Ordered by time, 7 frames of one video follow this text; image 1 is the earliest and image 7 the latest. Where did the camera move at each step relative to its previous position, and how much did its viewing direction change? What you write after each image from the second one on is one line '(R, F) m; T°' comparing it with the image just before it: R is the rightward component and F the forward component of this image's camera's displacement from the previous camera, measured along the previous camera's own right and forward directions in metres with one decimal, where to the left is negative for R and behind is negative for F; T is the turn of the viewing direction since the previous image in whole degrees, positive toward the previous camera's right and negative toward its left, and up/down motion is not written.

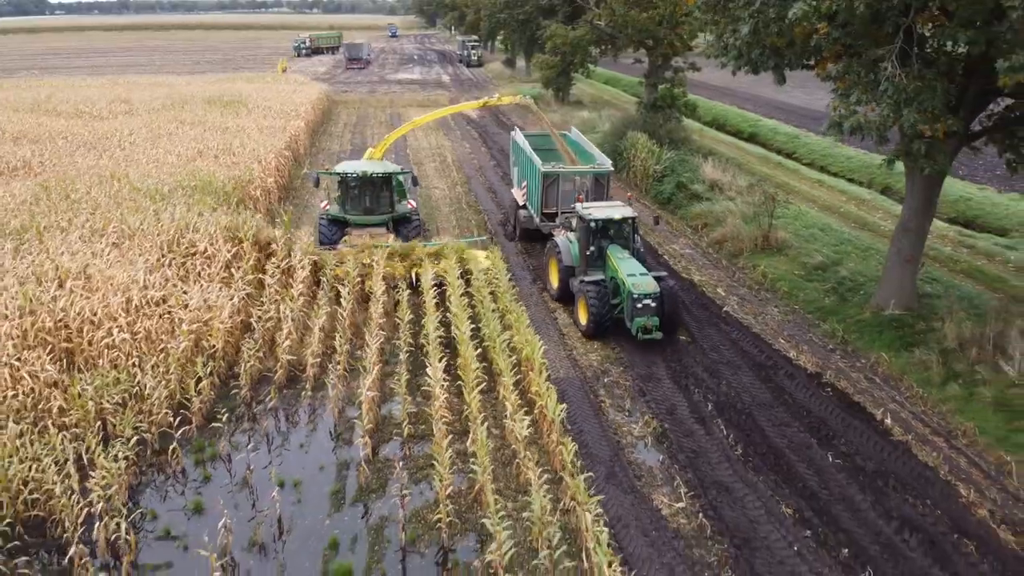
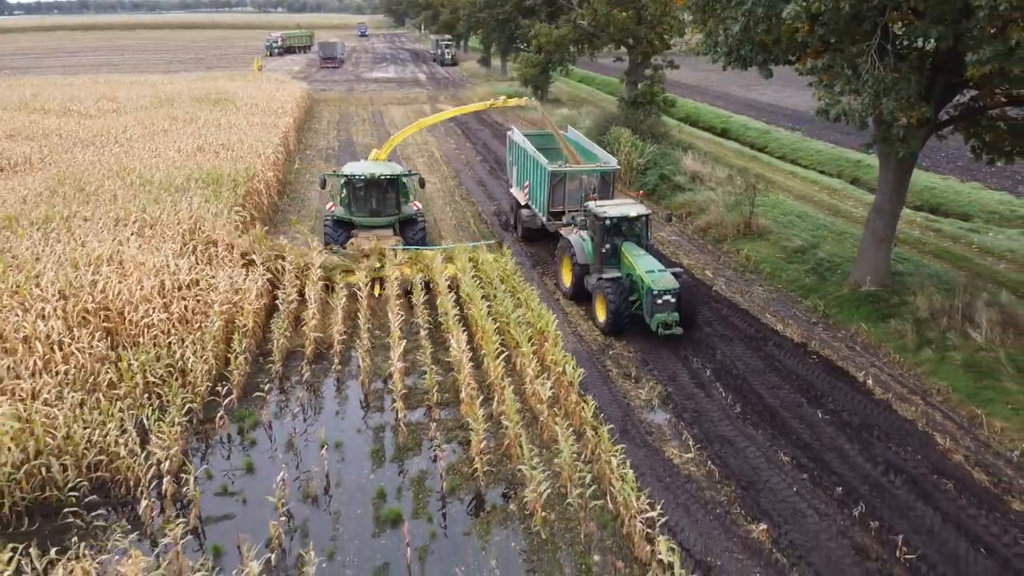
(-0.5, -0.7) m; +2°
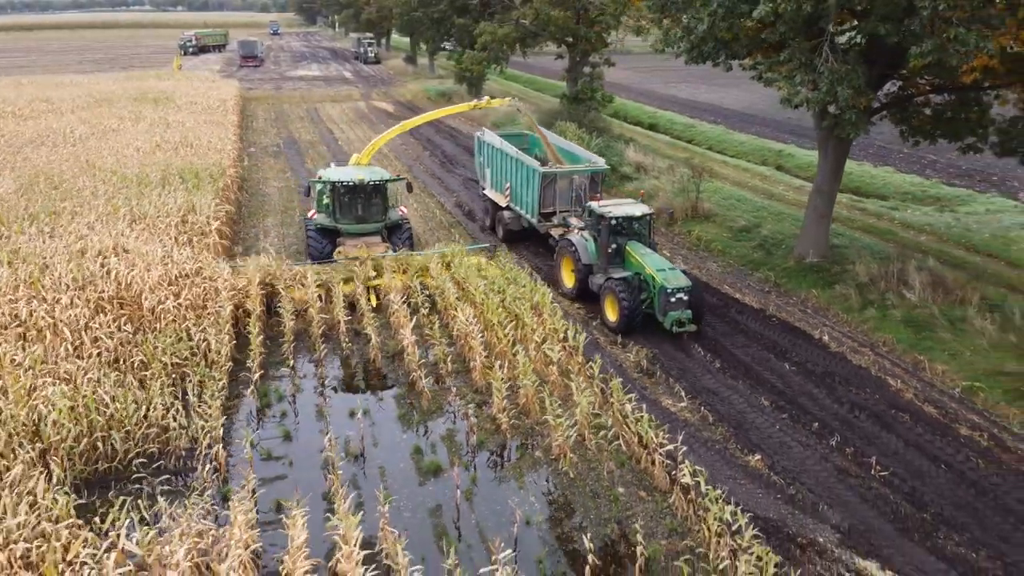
(-1.0, -0.8) m; +6°
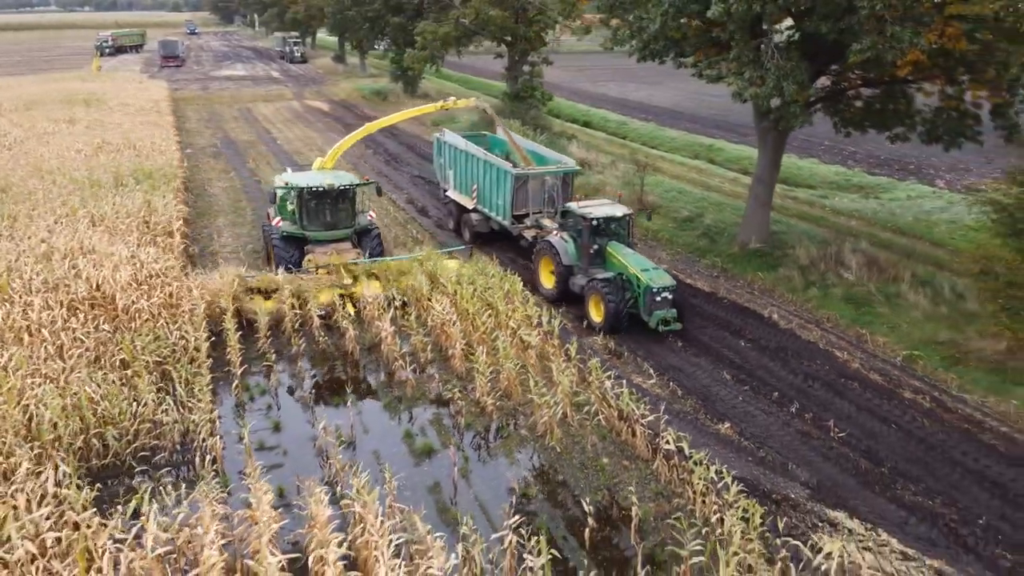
(-0.6, -0.4) m; +5°
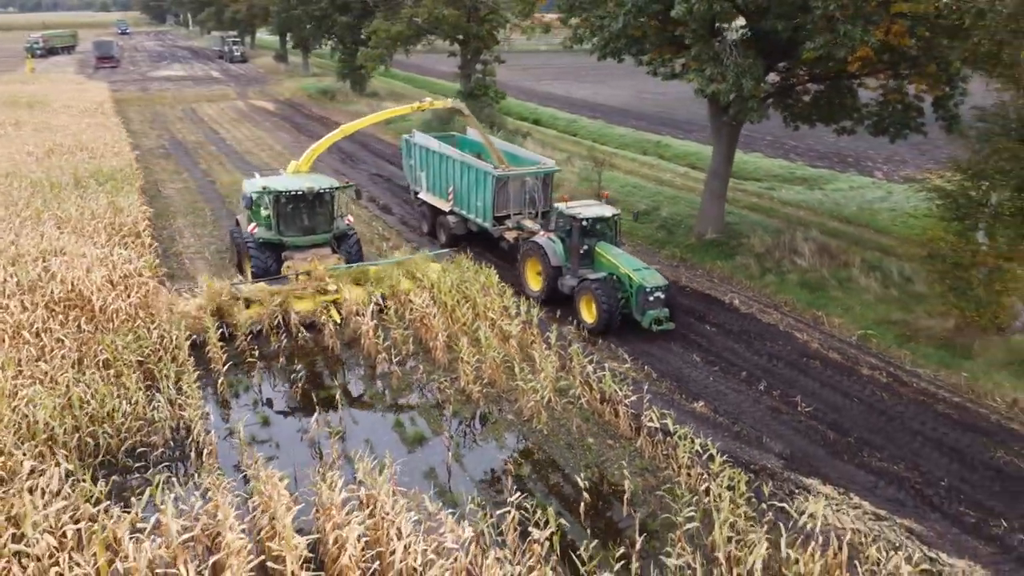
(-0.5, -0.3) m; +4°
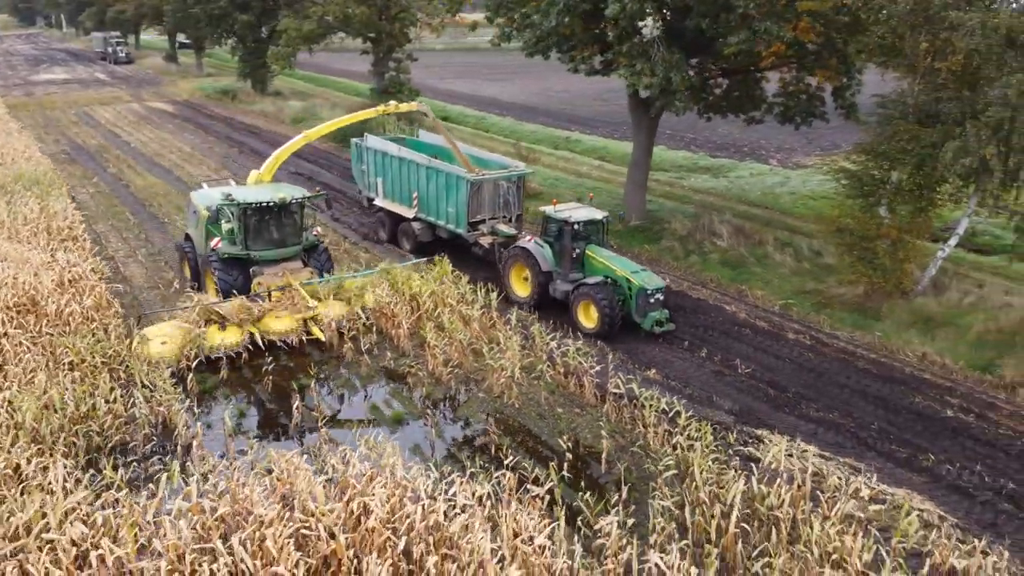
(-0.8, -0.5) m; +7°
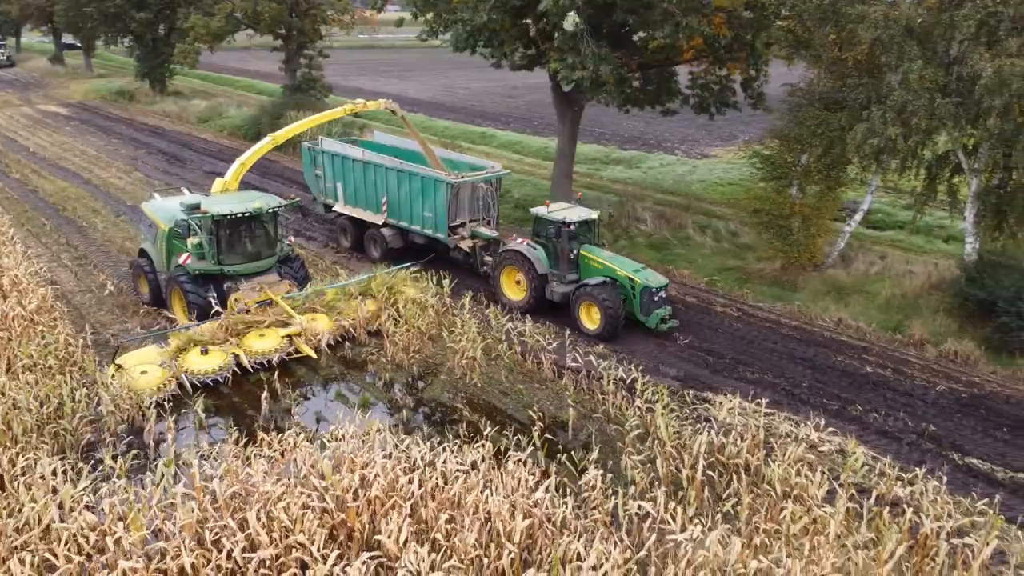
(-0.7, -0.4) m; +7°
